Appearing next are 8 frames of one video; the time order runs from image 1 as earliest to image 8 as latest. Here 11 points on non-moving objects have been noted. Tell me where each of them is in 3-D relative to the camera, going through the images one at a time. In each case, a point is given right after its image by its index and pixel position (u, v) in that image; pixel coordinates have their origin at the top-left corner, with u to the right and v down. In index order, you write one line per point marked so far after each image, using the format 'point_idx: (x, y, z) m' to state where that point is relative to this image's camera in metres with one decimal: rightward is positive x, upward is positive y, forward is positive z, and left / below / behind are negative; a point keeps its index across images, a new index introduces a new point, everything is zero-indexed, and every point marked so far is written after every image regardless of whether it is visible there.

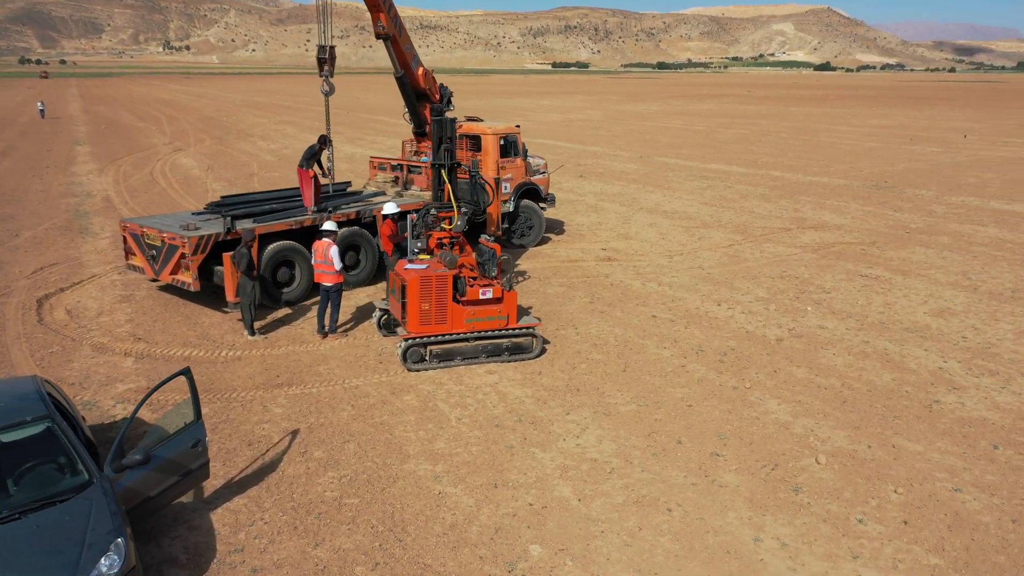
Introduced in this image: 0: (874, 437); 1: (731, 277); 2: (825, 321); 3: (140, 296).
0: (+3.2, -1.3, +7.0) m
1: (+3.4, +0.2, +12.6) m
2: (+4.0, -0.4, +10.4) m
3: (-5.1, -0.1, +11.3) m
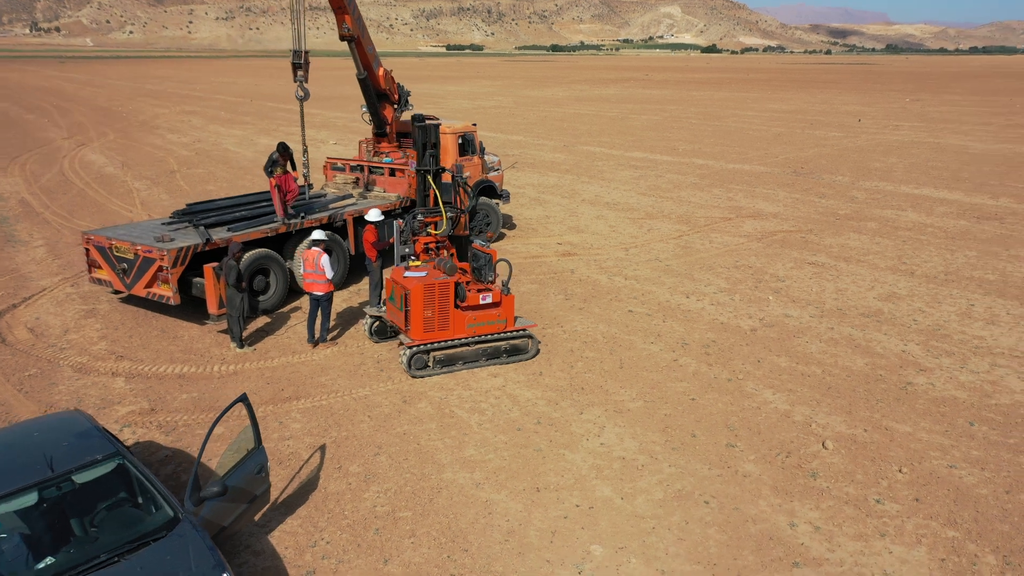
0: (+3.3, -1.2, +7.7) m
1: (+2.9, +0.3, +13.1) m
2: (+3.8, -0.3, +11.0) m
3: (-5.4, -0.3, +10.9) m
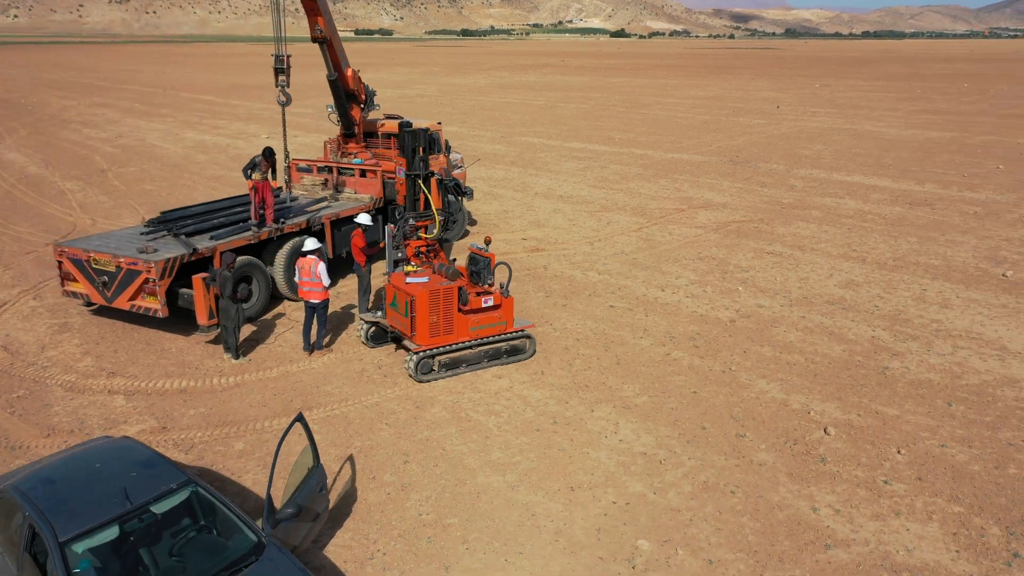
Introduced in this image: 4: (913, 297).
0: (+3.5, -1.2, +8.2) m
1: (+2.4, +0.5, +13.6) m
2: (+3.5, -0.2, +11.6) m
3: (-5.6, -0.4, +10.5) m
4: (+5.7, -0.1, +11.5) m
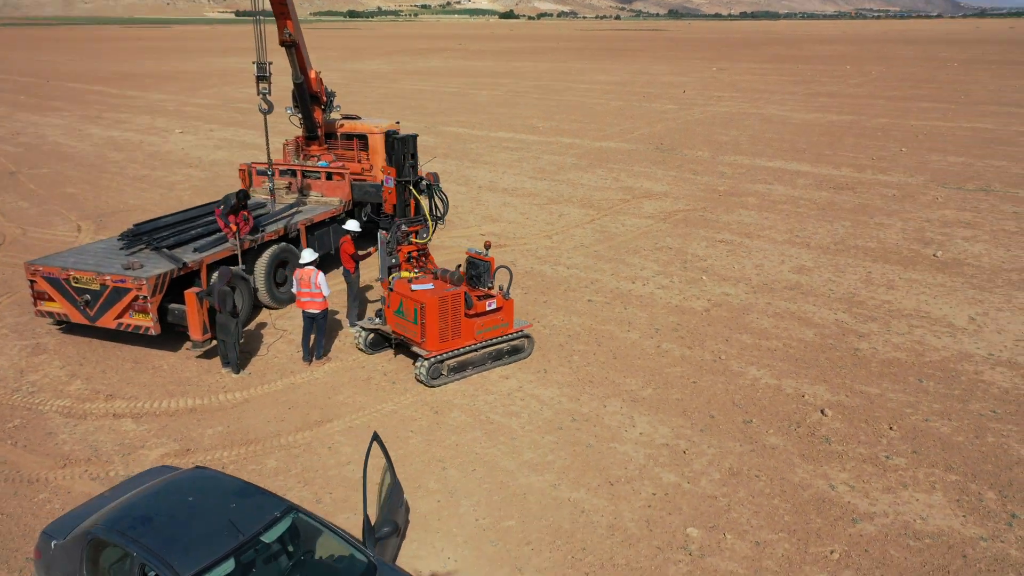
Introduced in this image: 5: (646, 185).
0: (+3.6, -1.1, +8.9) m
1: (+1.8, +0.6, +14.1) m
2: (+3.2, 0.0, +12.3) m
3: (-5.7, -0.7, +10.1) m
4: (+5.3, +0.1, +12.5) m
5: (+3.1, +2.4, +19.1) m
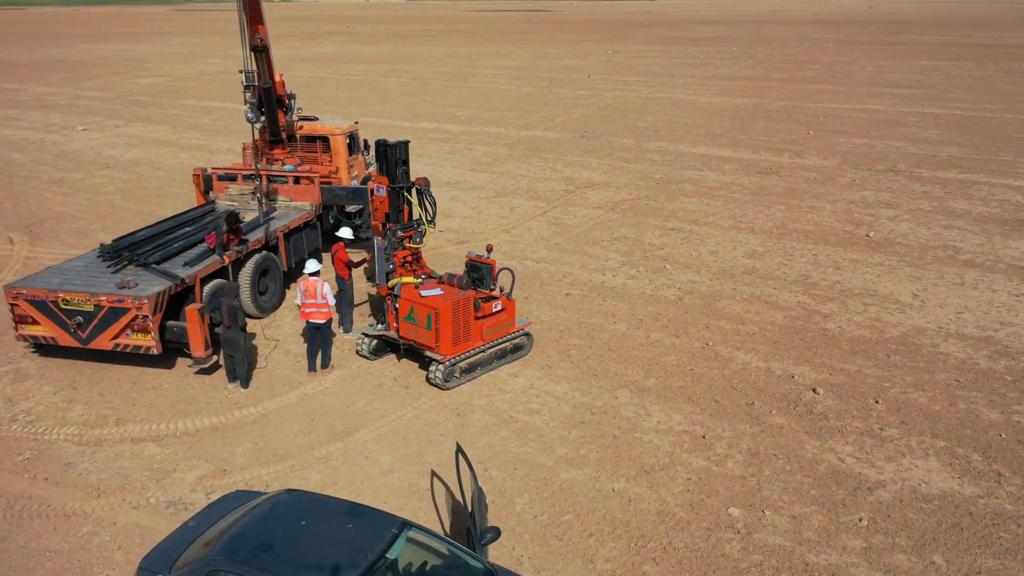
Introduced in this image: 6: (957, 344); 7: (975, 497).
0: (+3.7, -0.9, +9.8) m
1: (+1.2, +0.8, +14.6) m
2: (+2.8, +0.2, +13.0) m
3: (-5.7, -0.9, +9.7) m
4: (+4.9, +0.4, +13.4) m
5: (+1.8, +2.7, +19.6) m
6: (+5.6, -0.7, +10.3) m
7: (+4.1, -1.8, +7.2) m
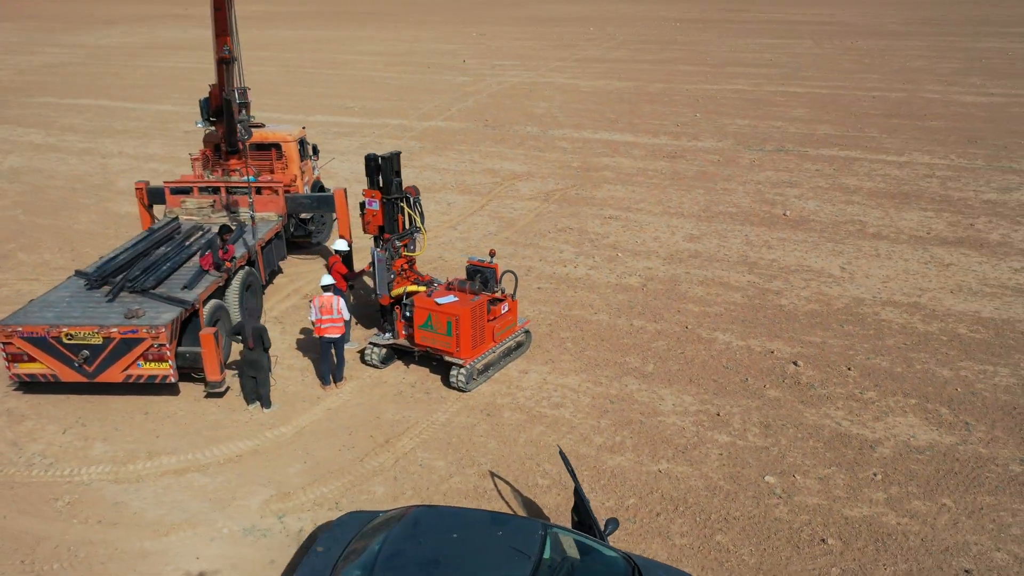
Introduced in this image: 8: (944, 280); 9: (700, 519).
0: (+3.7, -0.7, +10.9) m
1: (+0.3, +0.9, +15.2) m
2: (+2.2, +0.4, +13.9) m
3: (-5.5, -1.3, +9.2) m
4: (+4.2, +0.8, +14.7) m
5: (-0.2, +3.0, +20.2) m
6: (+5.5, -0.3, +11.8) m
7: (+4.6, -1.6, +8.5) m
8: (+6.9, +0.1, +13.0) m
9: (+1.7, -2.1, +7.3) m
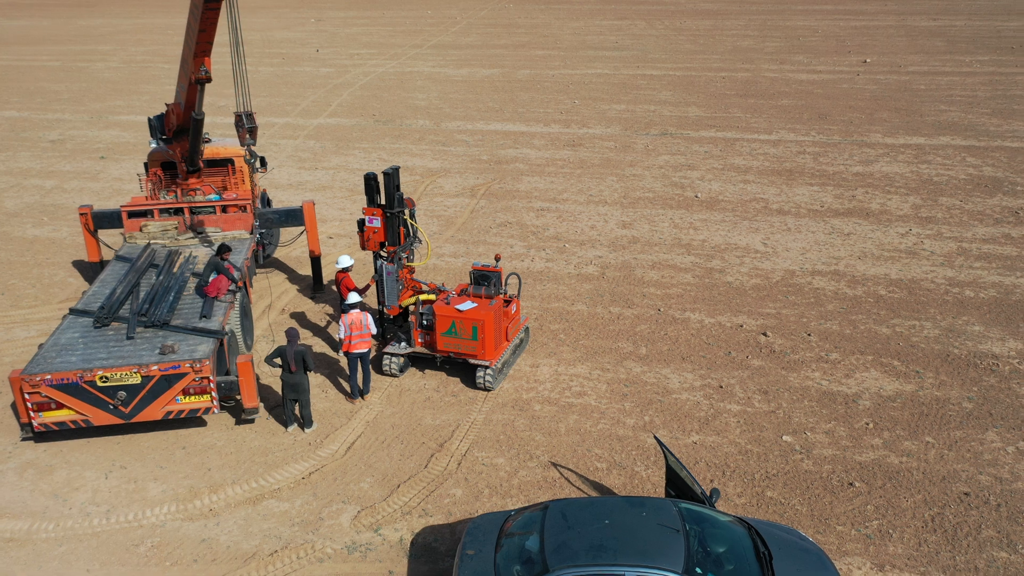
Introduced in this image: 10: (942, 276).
0: (+3.6, -0.4, +12.3) m
1: (-0.8, +1.0, +15.7) m
2: (+1.4, +0.7, +14.9) m
3: (-5.0, -1.8, +8.8) m
4: (+3.1, +1.2, +16.0) m
5: (-2.4, +3.1, +20.5) m
6: (+5.1, +0.1, +13.5) m
7: (+5.0, -1.3, +10.1) m
8: (+6.2, +0.7, +14.9) m
9: (+2.4, -2.0, +8.4) m
10: (+7.2, +0.2, +13.7) m
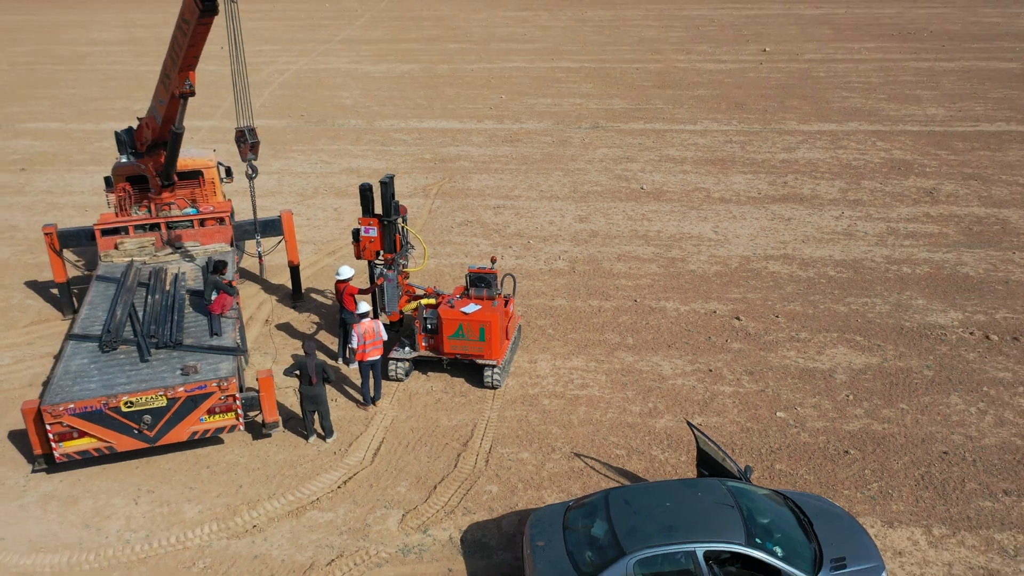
0: (+3.3, -0.2, +13.1) m
1: (-1.5, +1.0, +16.0) m
2: (+0.8, +0.8, +15.4) m
3: (-4.7, -2.1, +8.6) m
4: (+2.3, +1.4, +16.7) m
5: (-3.7, +3.1, +20.5) m
6: (+4.7, +0.4, +14.5) m
7: (+5.0, -1.0, +11.1) m
8: (+5.5, +1.1, +16.0) m
9: (+2.7, -1.9, +9.1) m
10: (+6.7, +0.6, +14.9) m
